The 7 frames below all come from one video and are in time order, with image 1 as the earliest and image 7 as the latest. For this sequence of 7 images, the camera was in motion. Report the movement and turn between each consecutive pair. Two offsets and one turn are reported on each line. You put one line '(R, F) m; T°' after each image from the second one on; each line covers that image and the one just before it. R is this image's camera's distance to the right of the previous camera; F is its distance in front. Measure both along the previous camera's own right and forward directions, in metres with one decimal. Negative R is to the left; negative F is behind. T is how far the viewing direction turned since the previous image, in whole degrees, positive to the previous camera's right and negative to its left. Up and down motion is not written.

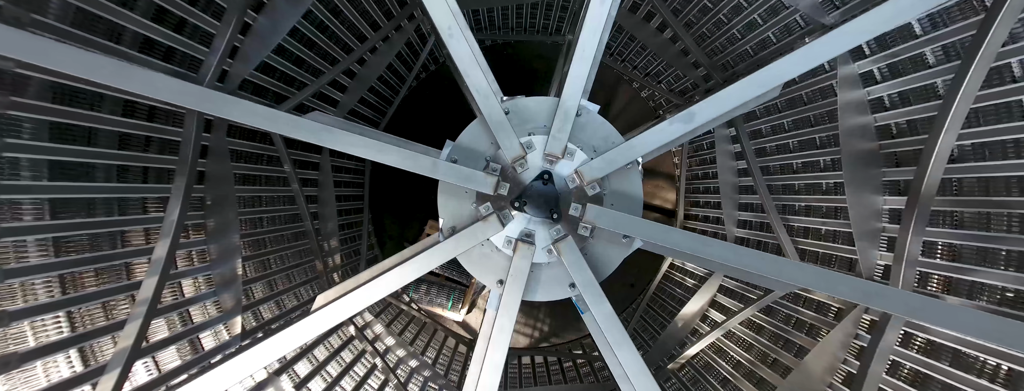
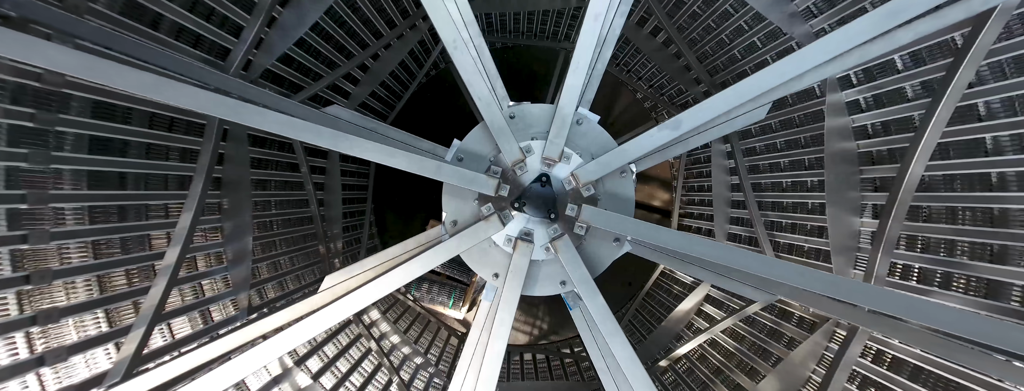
(+1.4, -0.3) m; -5°
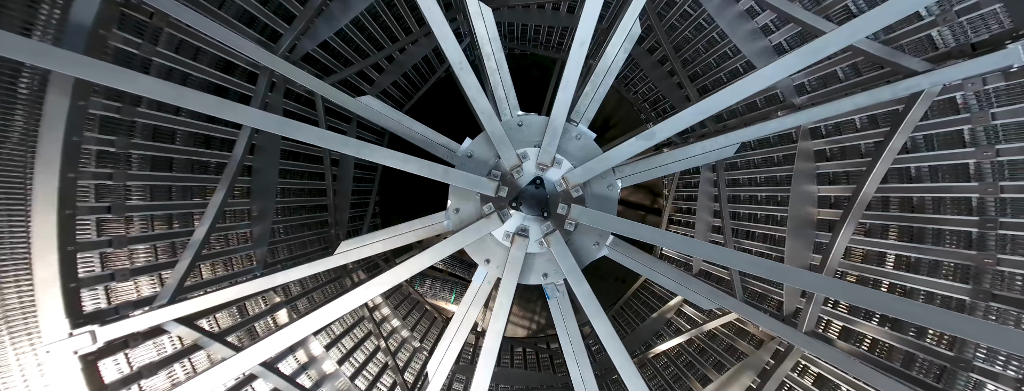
(0.0, -0.7) m; 0°
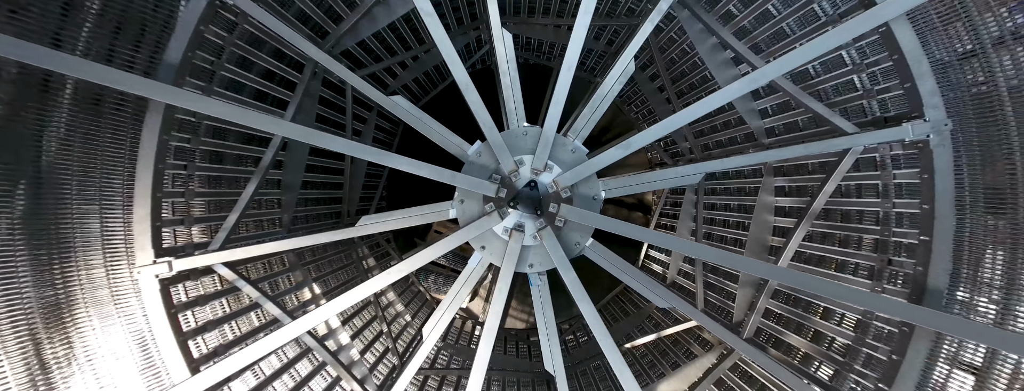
(0.0, -0.9) m; 0°
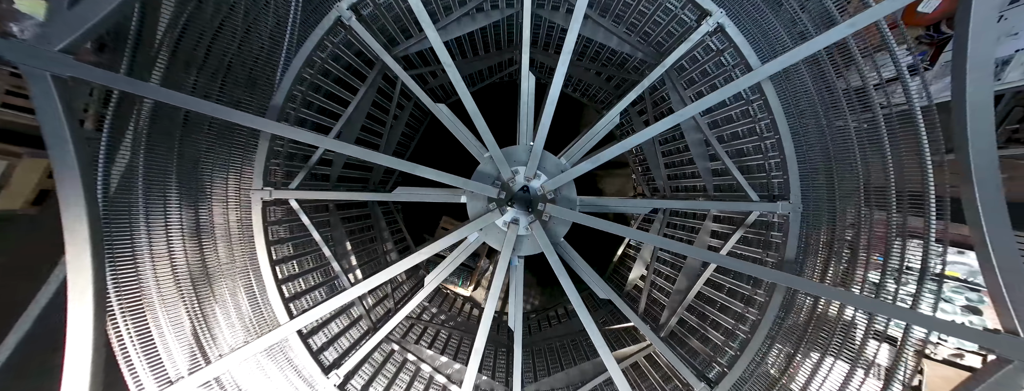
(+0.1, -1.9) m; 0°
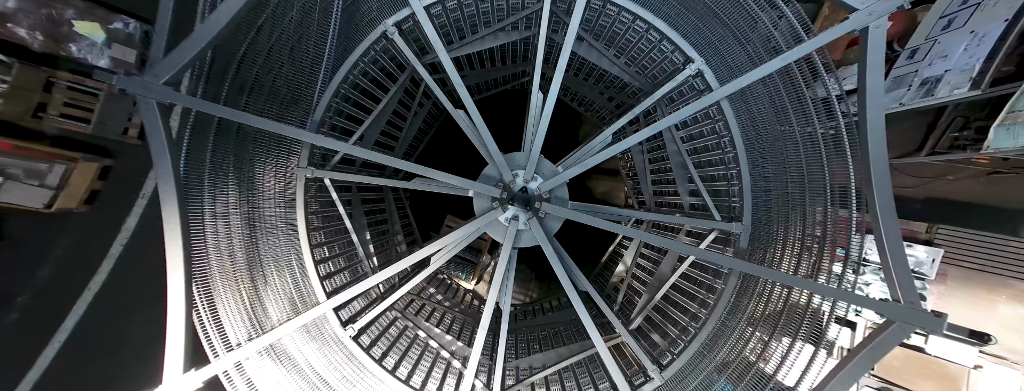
(0.0, -1.2) m; 0°
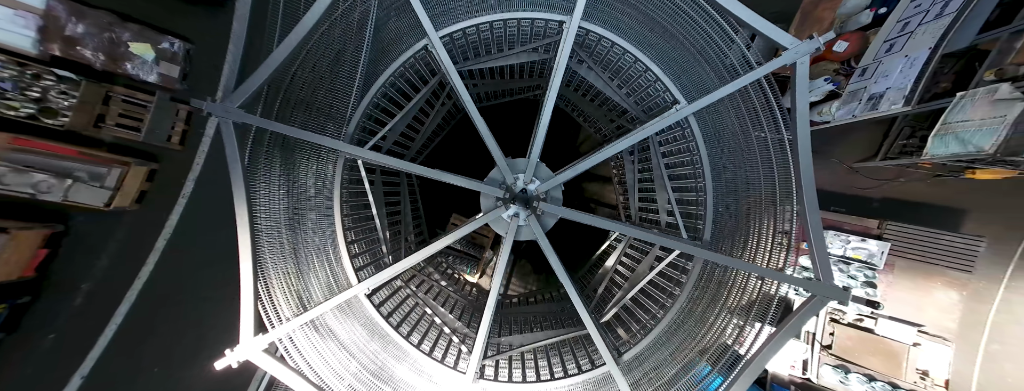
(0.0, -1.4) m; 0°
